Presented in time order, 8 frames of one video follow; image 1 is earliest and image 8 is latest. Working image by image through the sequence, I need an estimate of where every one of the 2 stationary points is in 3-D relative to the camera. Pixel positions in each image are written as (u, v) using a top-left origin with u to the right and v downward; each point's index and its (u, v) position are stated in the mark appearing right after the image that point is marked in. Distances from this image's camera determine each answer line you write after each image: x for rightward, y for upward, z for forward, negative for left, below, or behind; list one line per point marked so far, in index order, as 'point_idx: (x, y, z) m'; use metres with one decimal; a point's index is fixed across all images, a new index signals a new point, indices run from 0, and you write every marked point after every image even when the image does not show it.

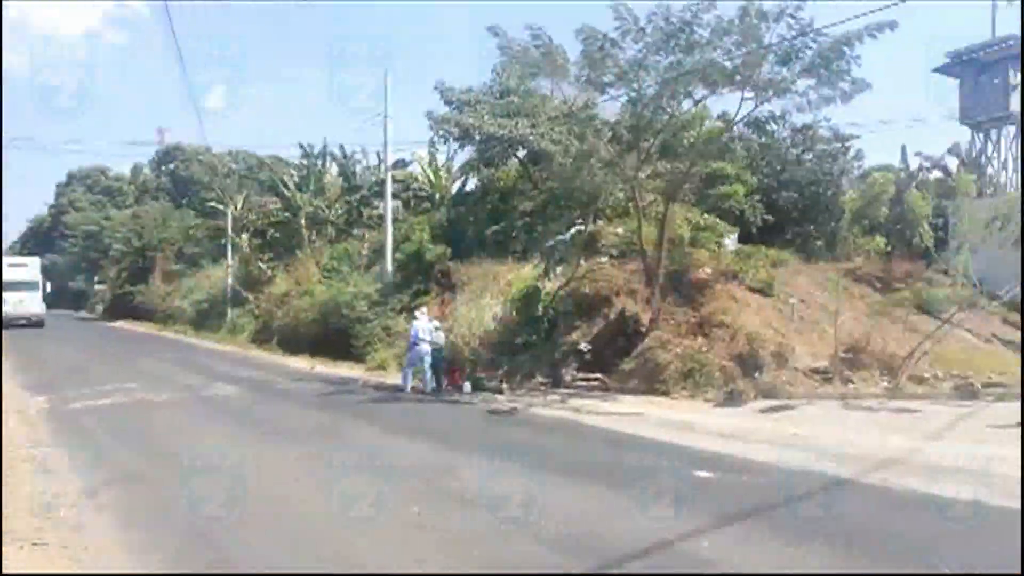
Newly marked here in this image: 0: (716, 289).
0: (+5.3, -0.1, +19.2) m
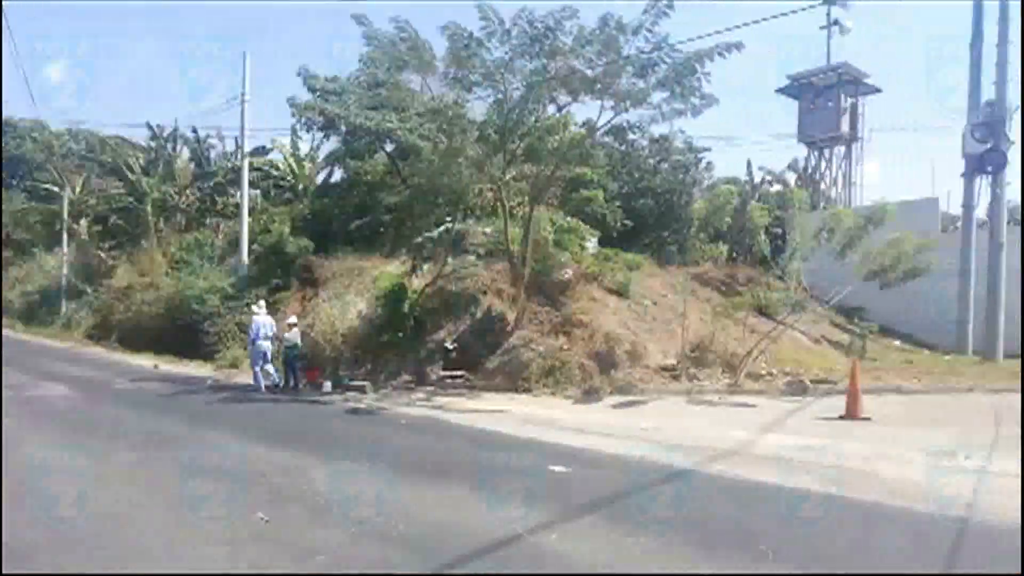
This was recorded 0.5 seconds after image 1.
0: (+1.5, -0.1, +19.7) m
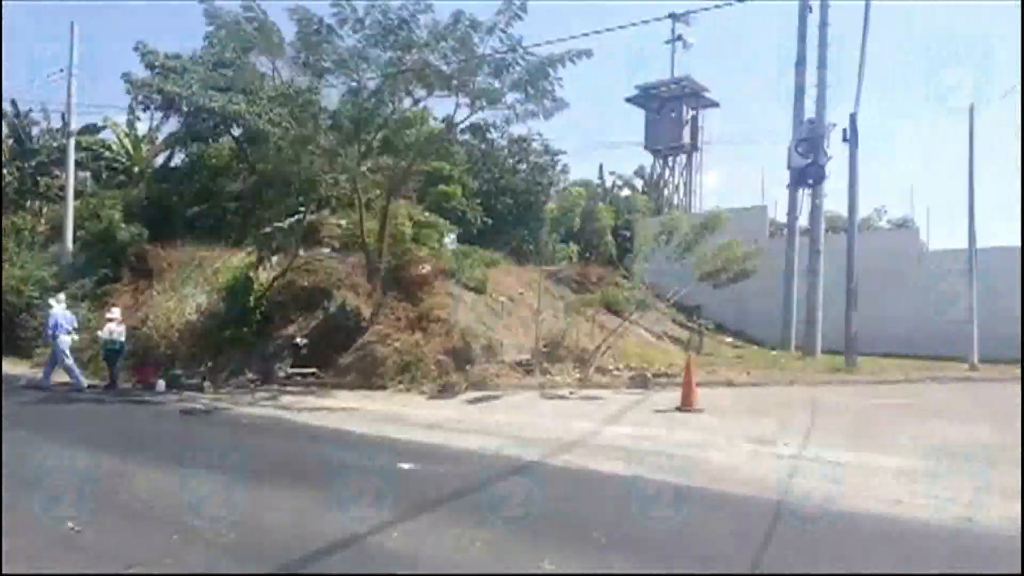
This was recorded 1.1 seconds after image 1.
0: (-2.6, 0.0, +19.6) m
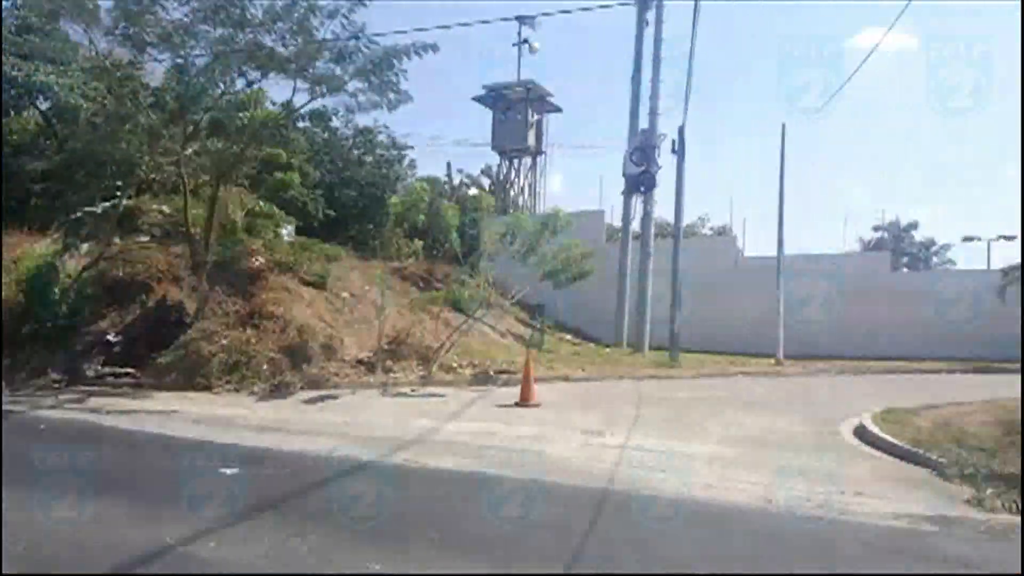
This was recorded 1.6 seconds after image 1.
0: (+1.6, -0.2, +20.6) m
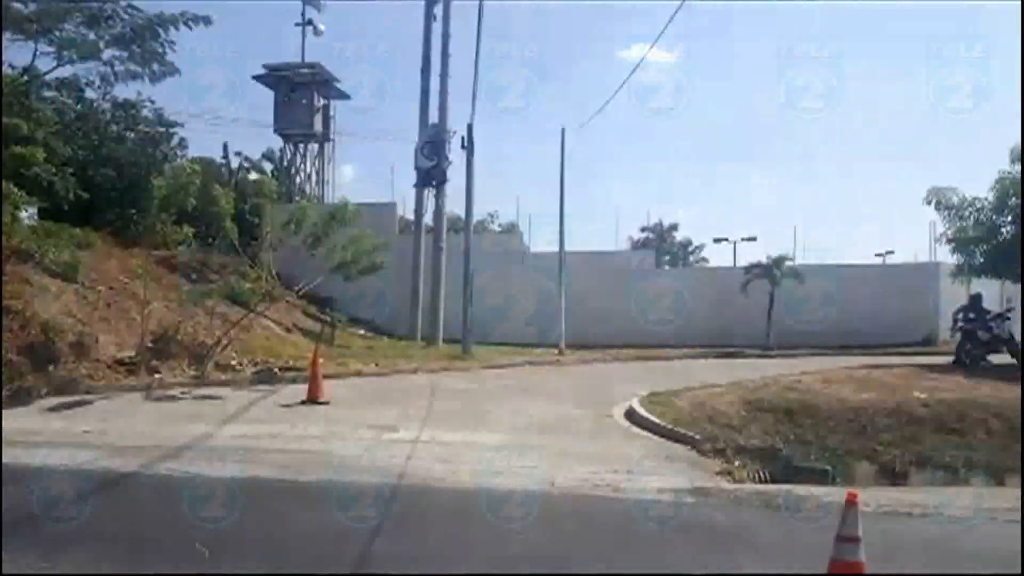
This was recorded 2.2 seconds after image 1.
0: (-4.1, 0.0, +20.1) m
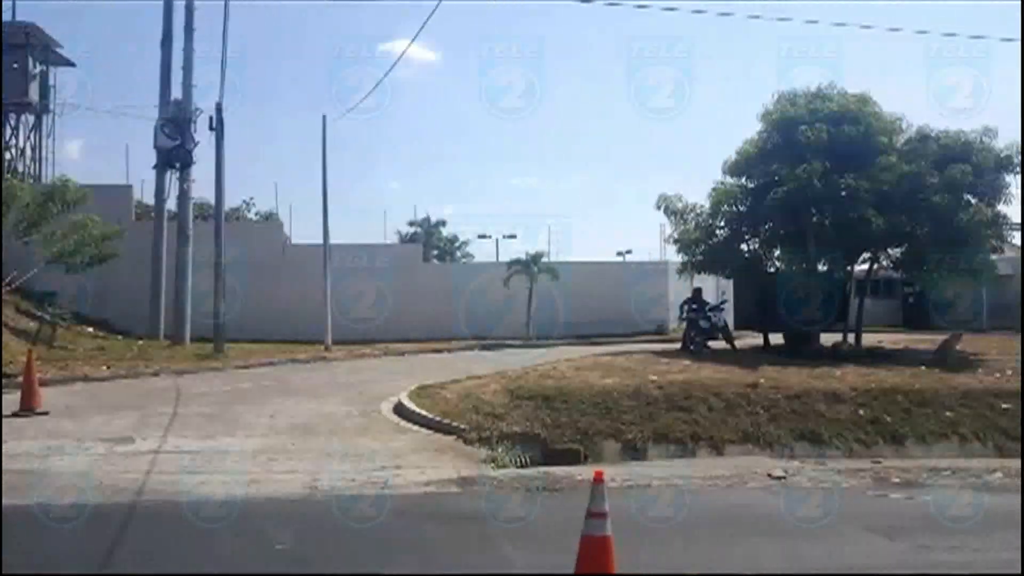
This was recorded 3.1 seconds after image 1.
0: (-10.1, +0.2, +17.7) m
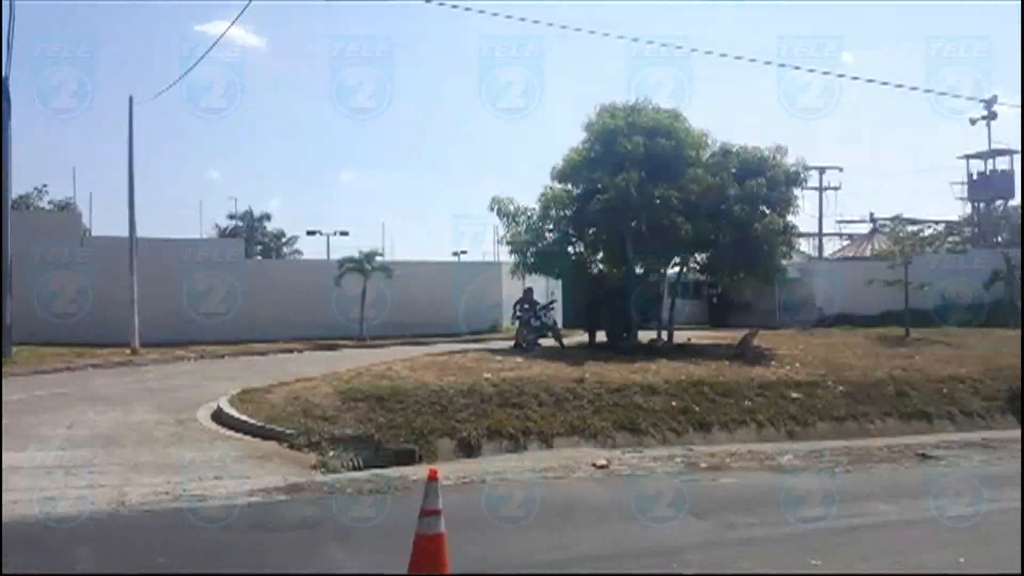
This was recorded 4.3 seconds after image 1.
0: (-13.8, +0.3, +15.0) m
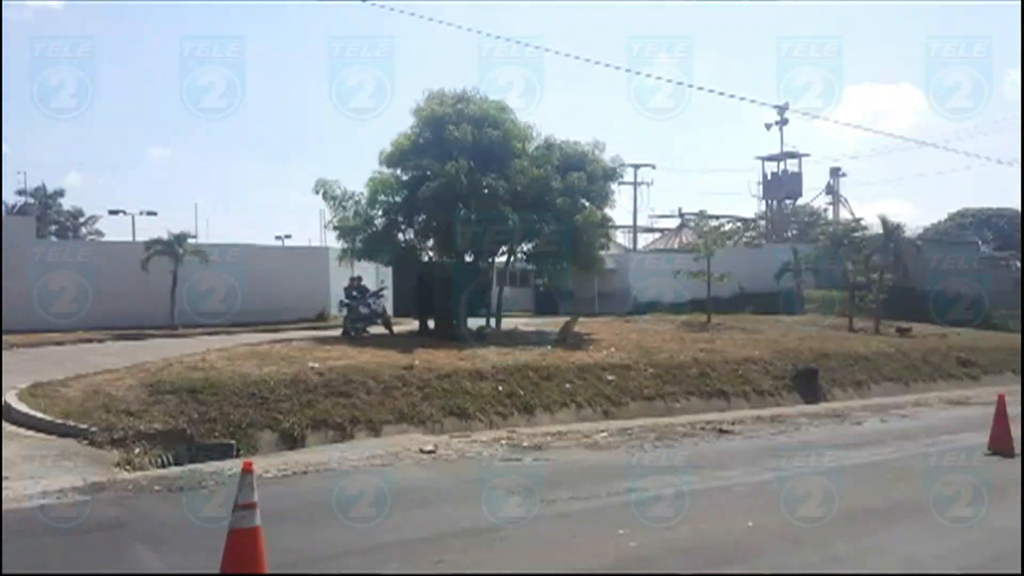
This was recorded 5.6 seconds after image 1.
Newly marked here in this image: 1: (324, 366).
0: (-16.8, +0.6, +11.7) m
1: (-4.1, -1.7, +16.2) m
